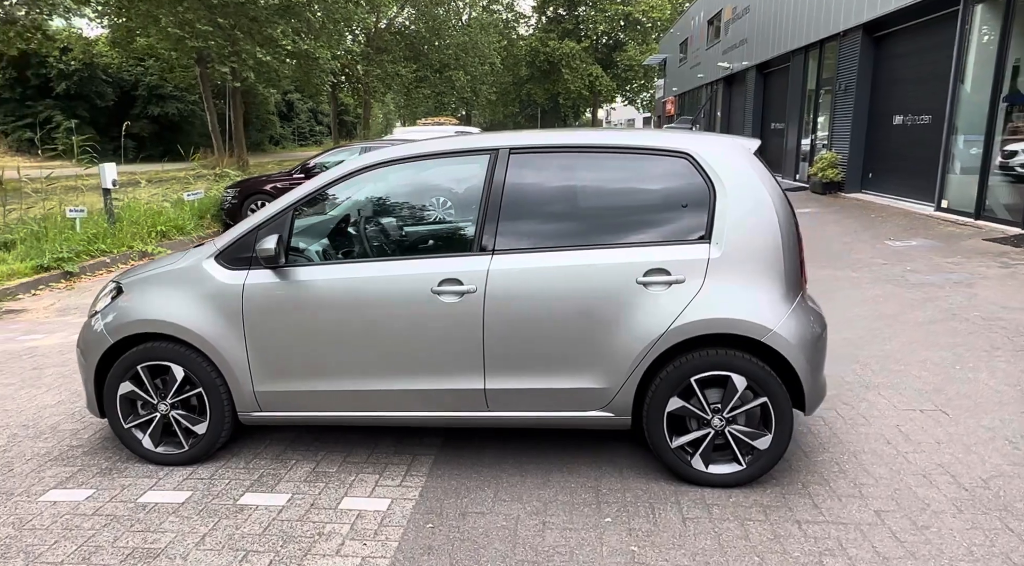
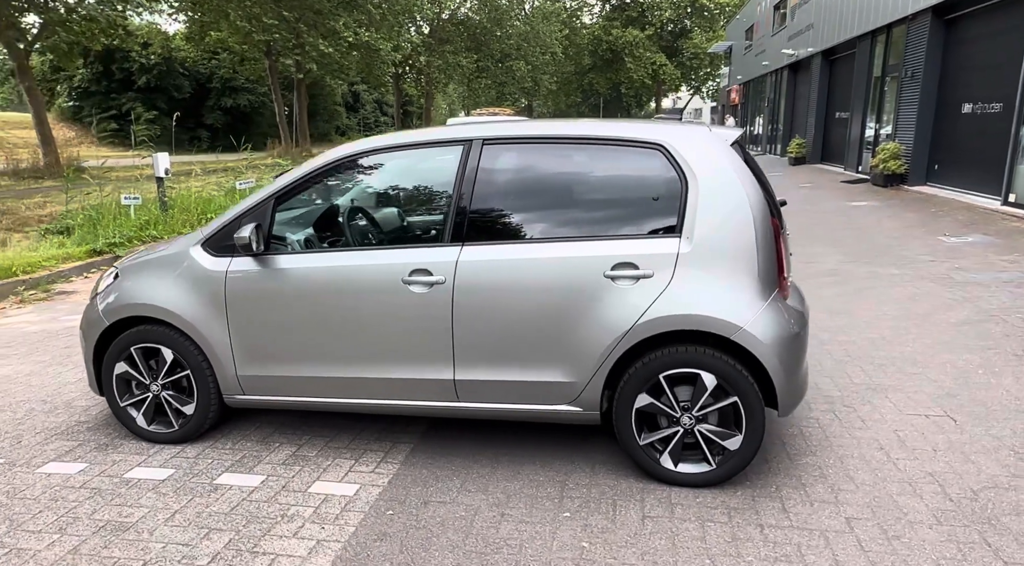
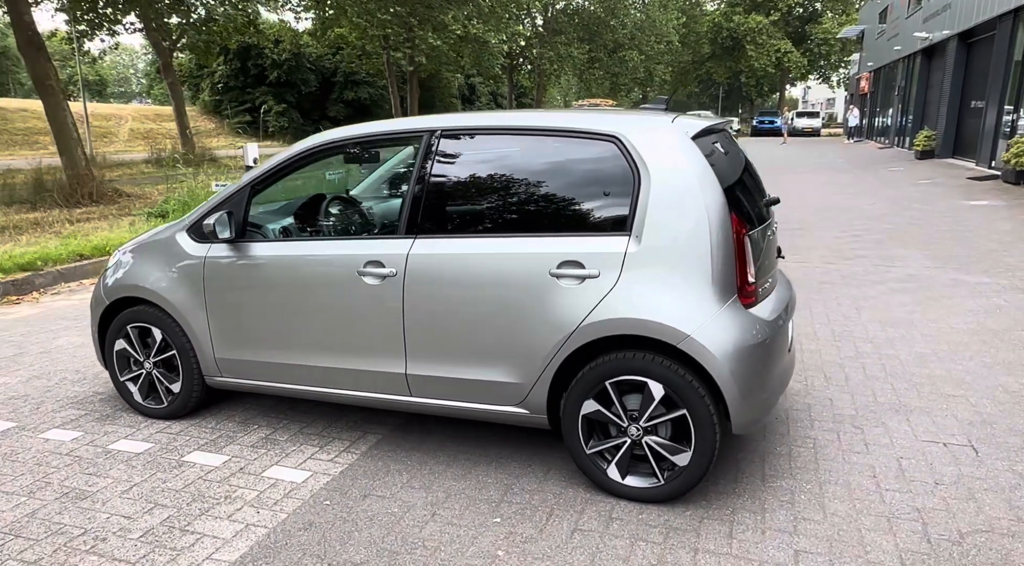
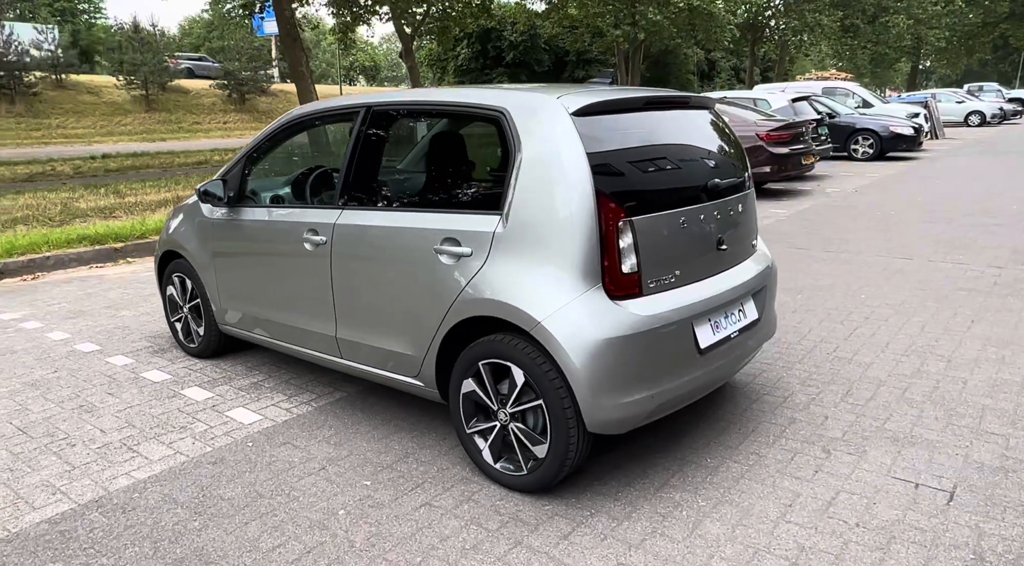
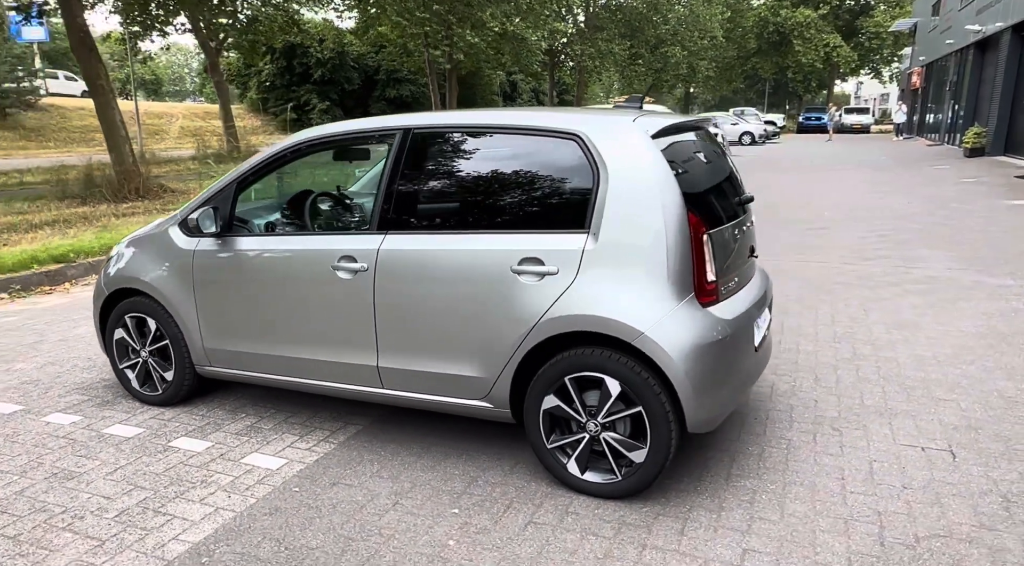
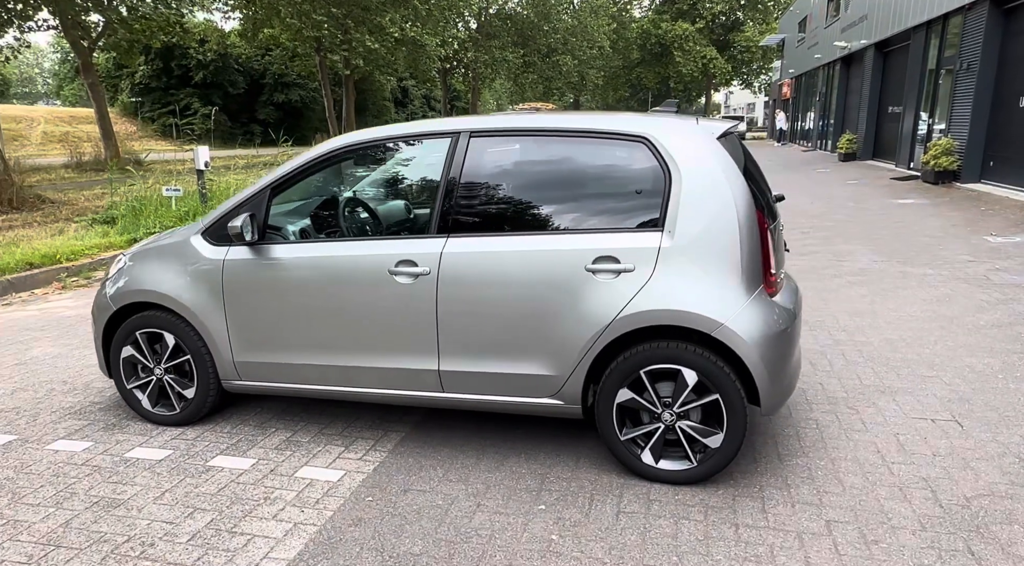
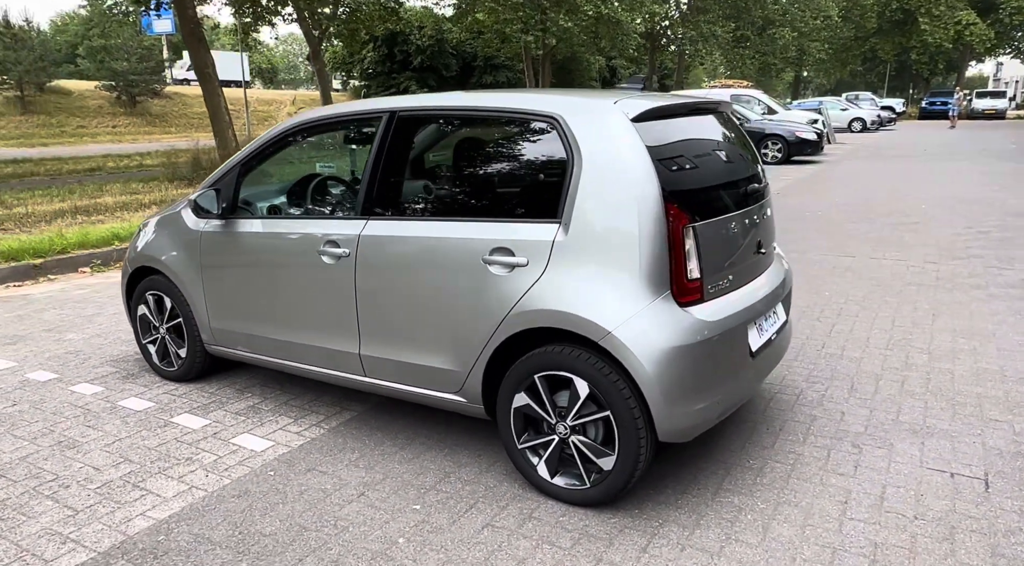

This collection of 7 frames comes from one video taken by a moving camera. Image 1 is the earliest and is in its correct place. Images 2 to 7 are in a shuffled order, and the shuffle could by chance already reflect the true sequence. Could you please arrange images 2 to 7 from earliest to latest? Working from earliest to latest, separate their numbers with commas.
2, 6, 3, 5, 7, 4
